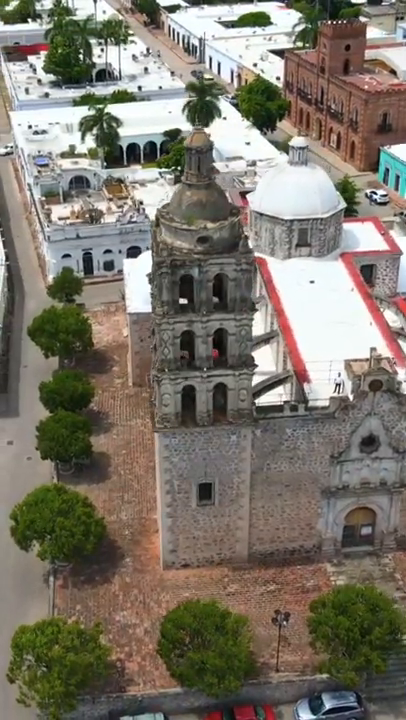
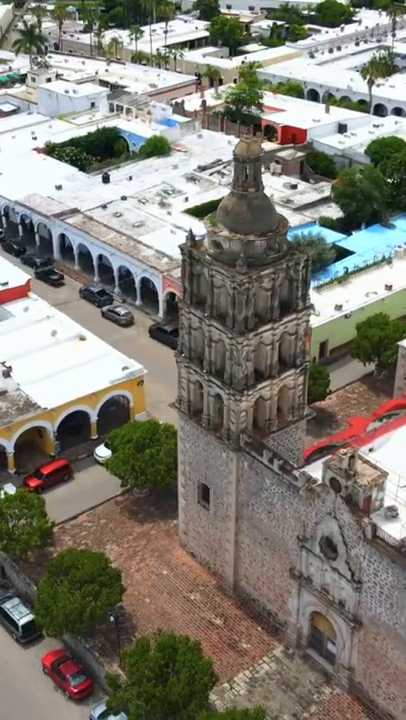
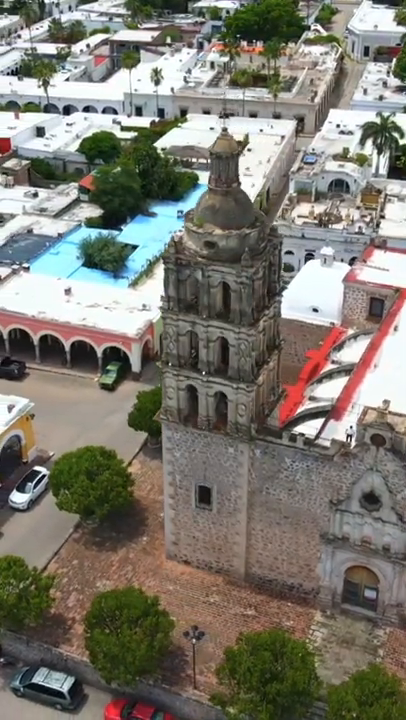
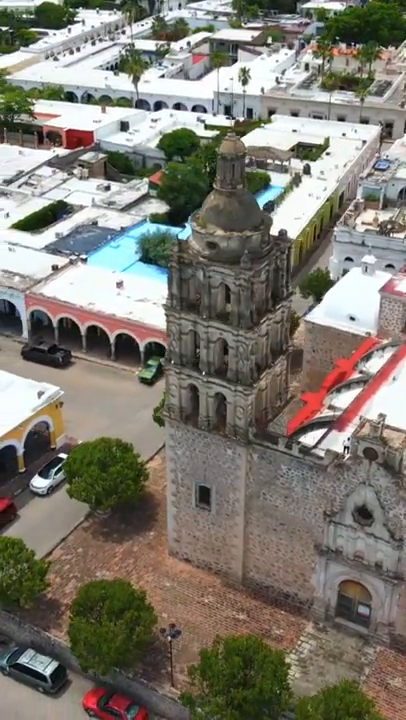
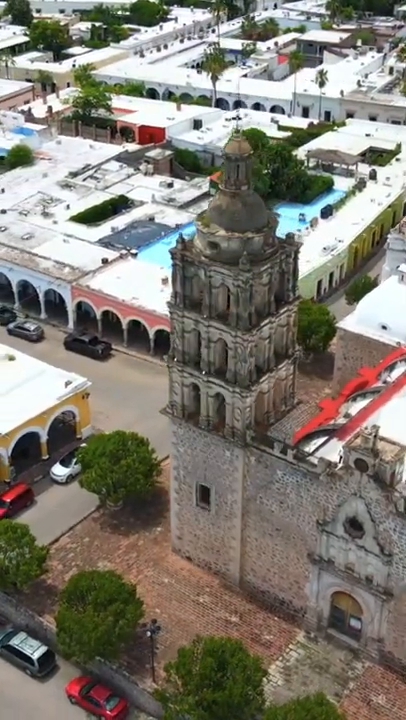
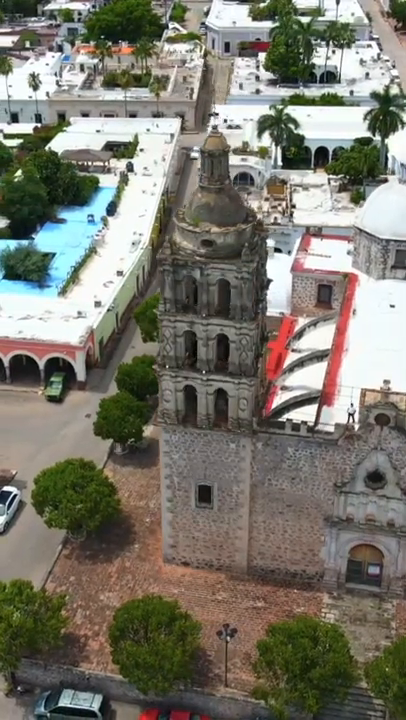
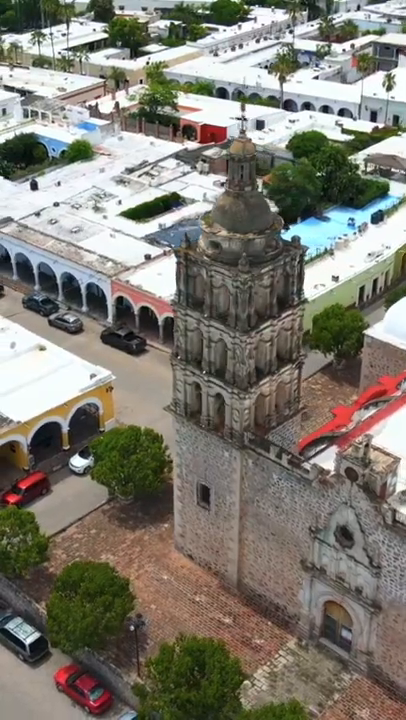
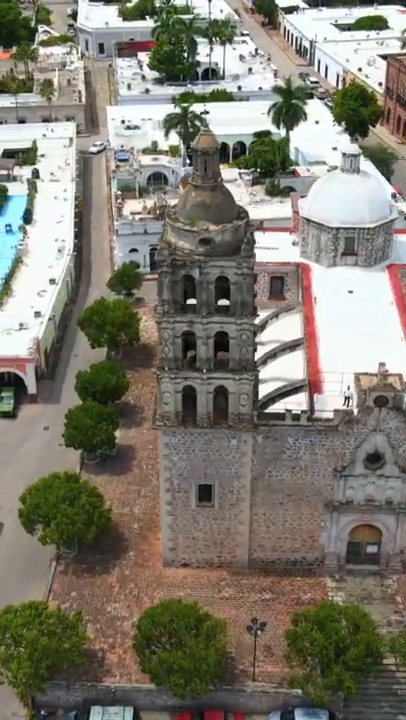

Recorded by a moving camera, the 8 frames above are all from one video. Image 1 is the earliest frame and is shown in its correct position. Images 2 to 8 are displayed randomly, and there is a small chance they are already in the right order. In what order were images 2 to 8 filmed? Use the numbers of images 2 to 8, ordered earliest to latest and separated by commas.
8, 6, 3, 4, 5, 7, 2
